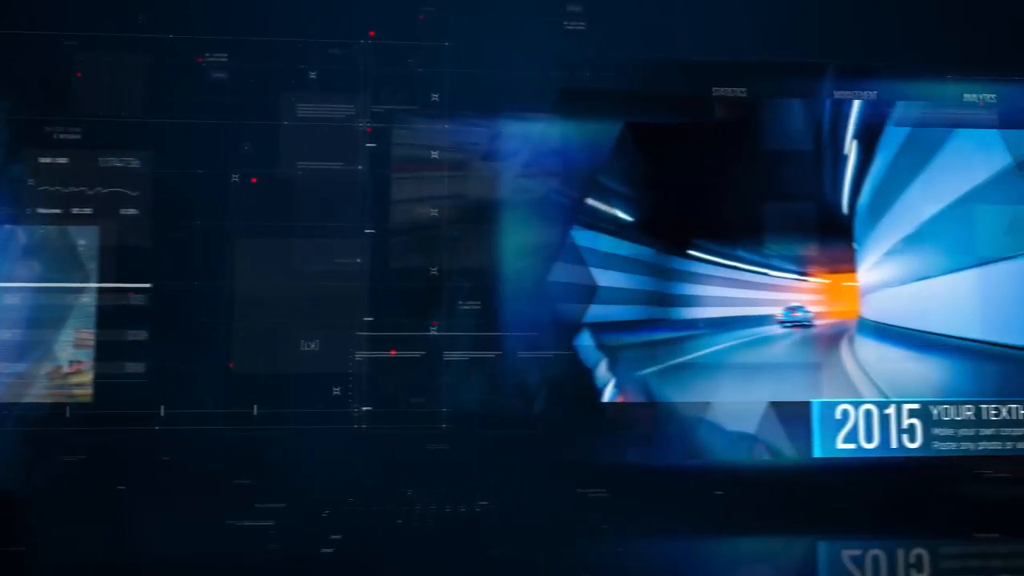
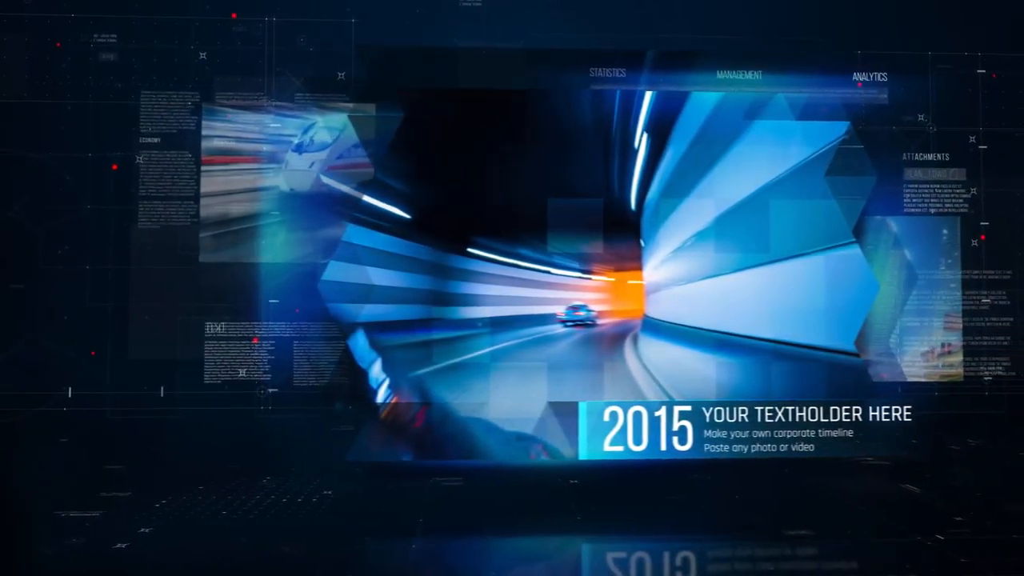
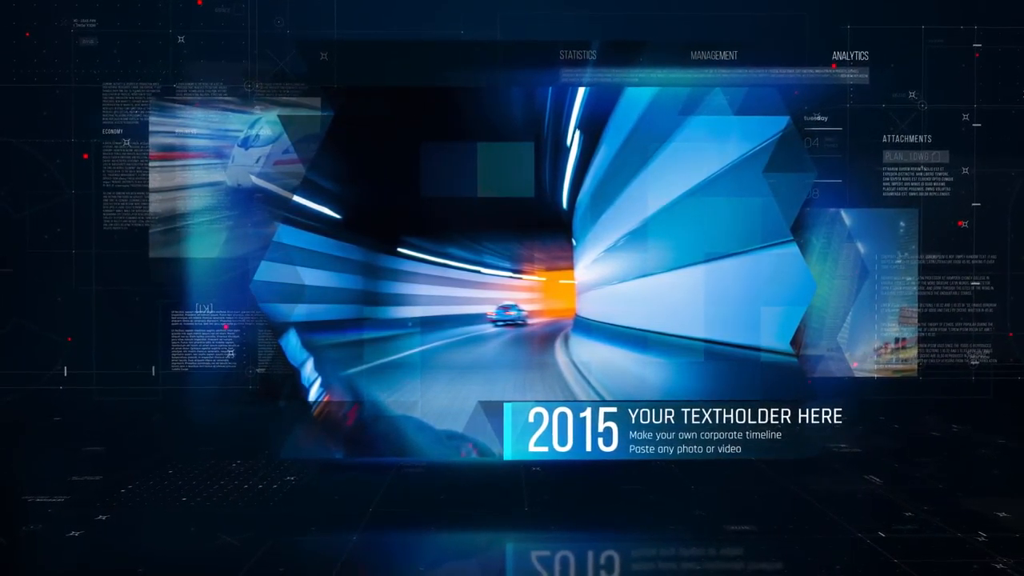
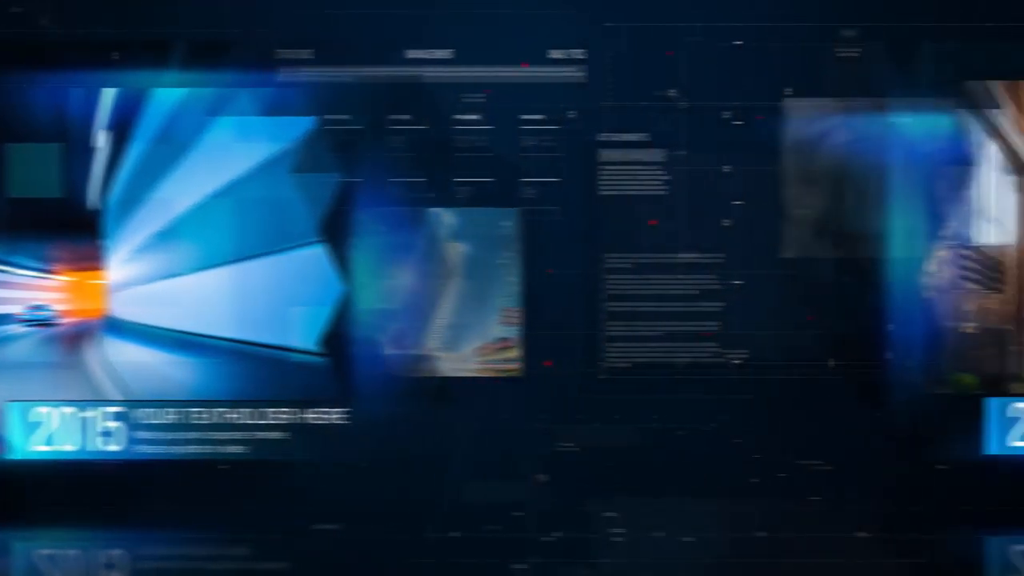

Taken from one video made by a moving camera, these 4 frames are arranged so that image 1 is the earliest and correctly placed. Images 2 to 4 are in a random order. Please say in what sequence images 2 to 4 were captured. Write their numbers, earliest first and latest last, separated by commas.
2, 3, 4
